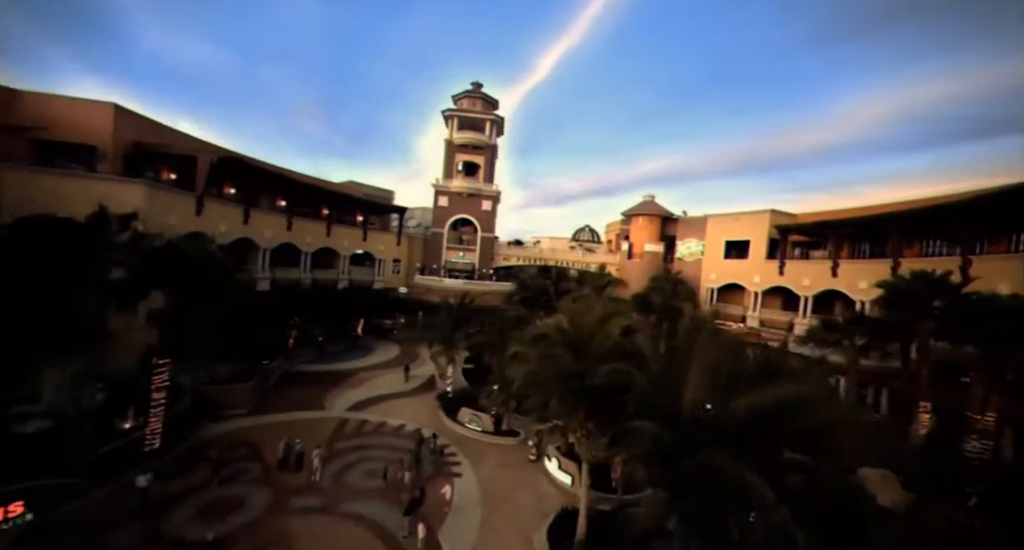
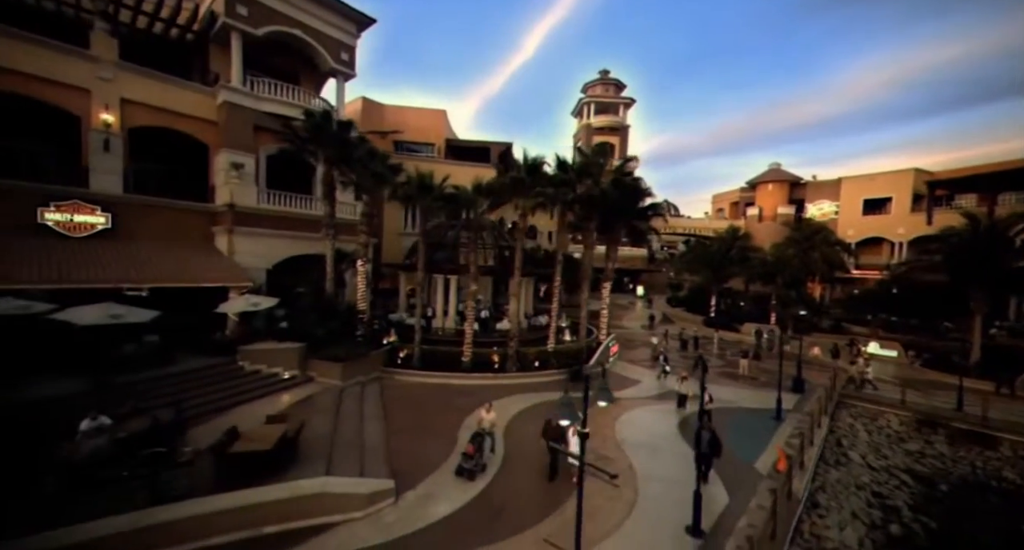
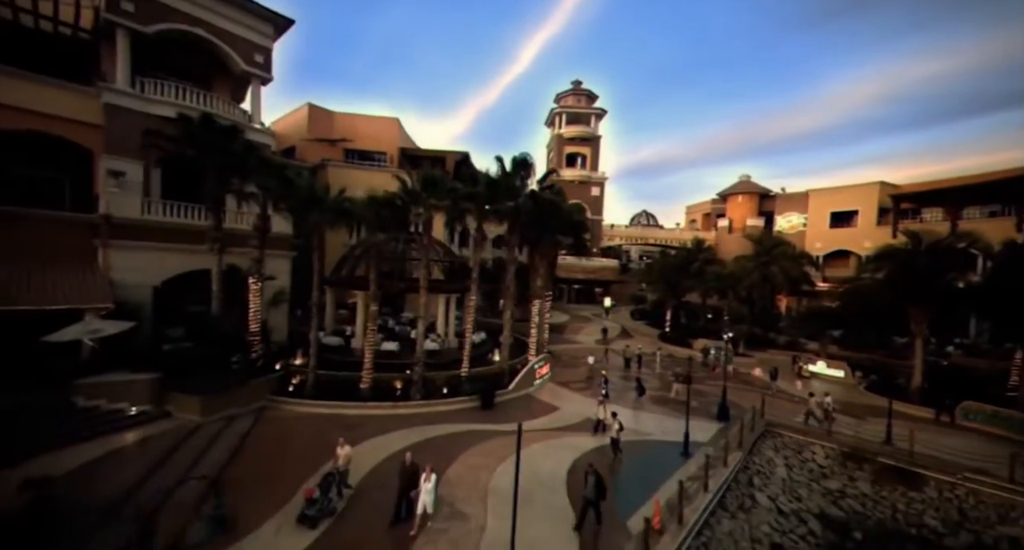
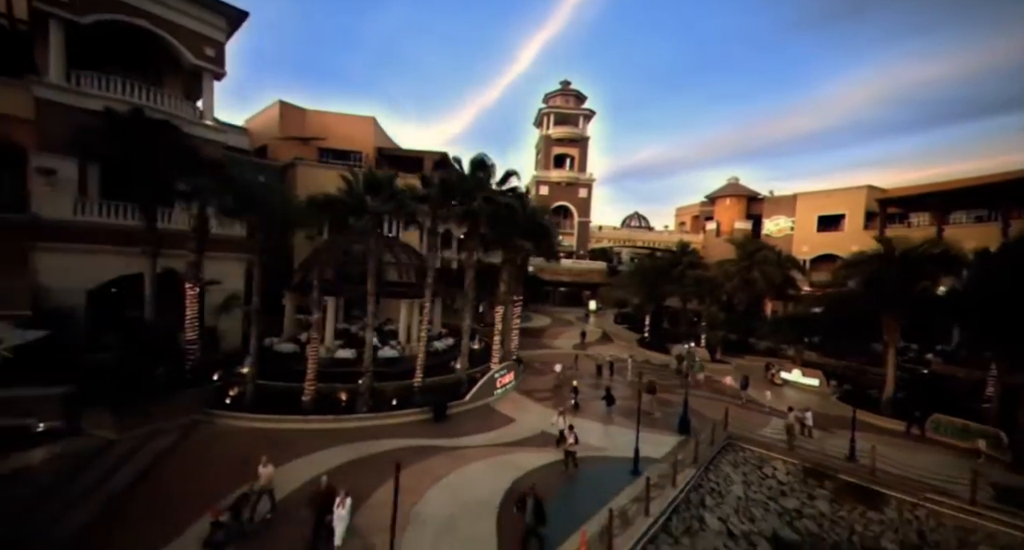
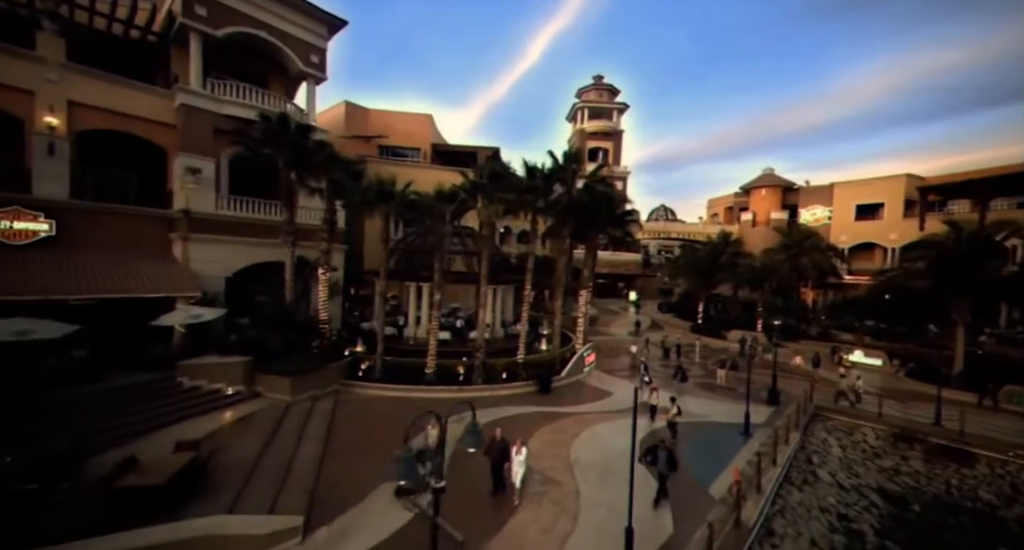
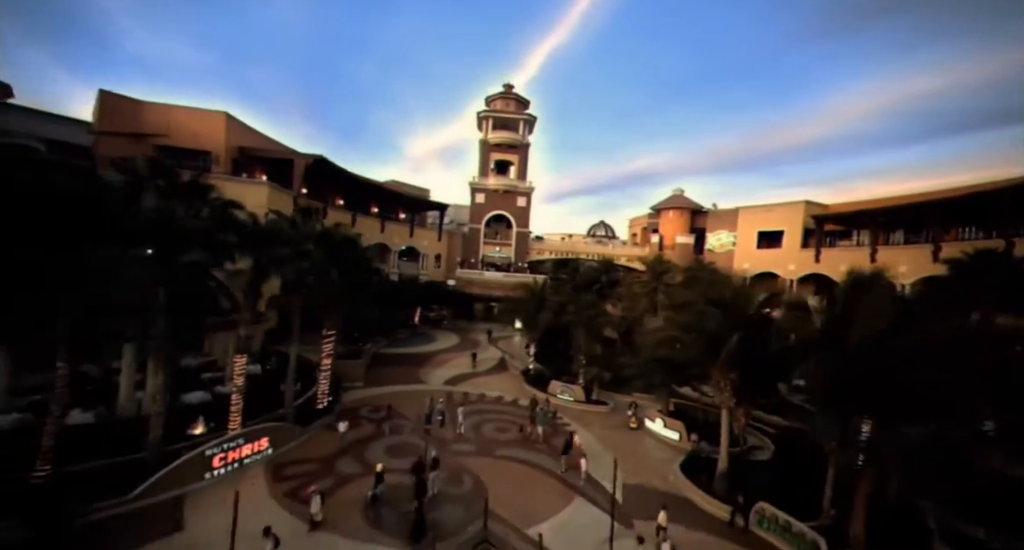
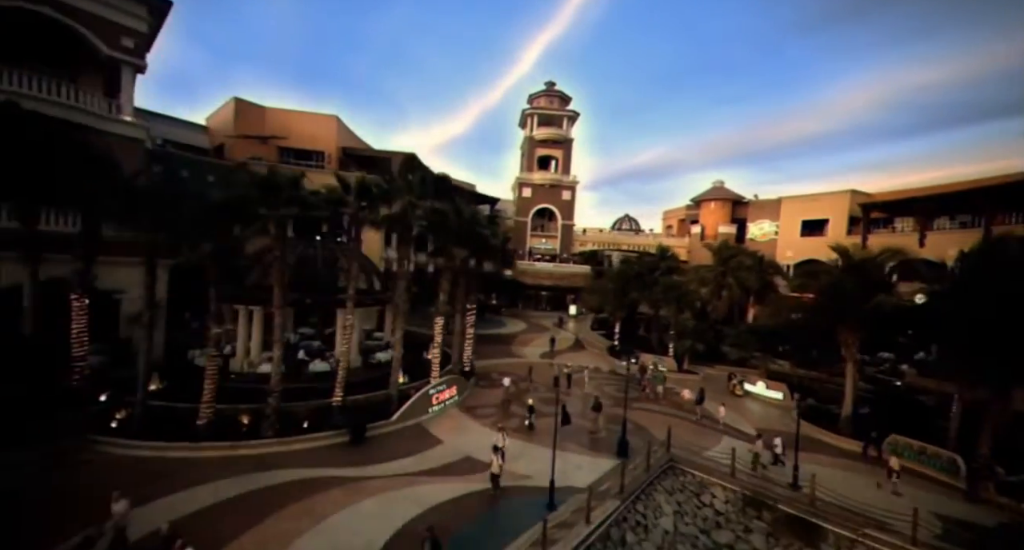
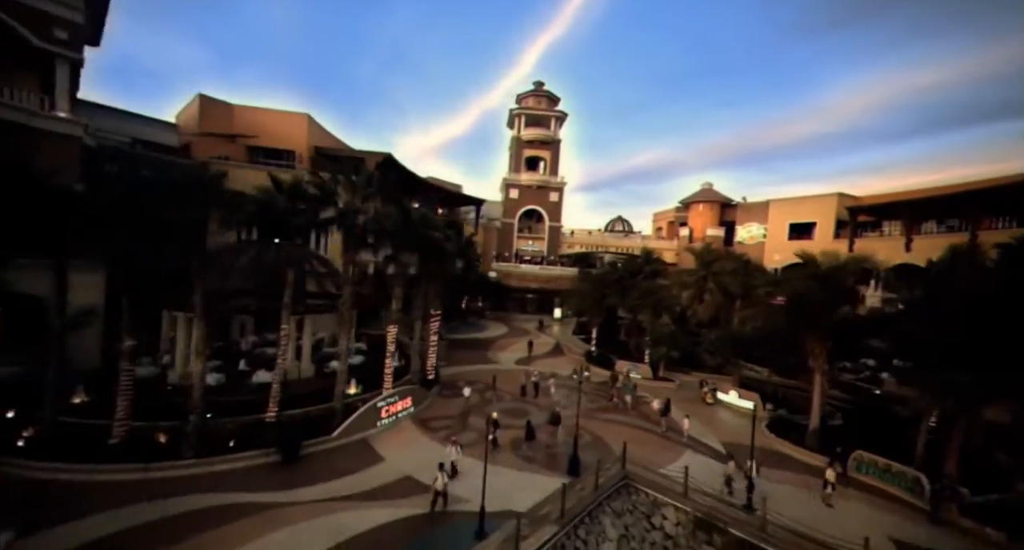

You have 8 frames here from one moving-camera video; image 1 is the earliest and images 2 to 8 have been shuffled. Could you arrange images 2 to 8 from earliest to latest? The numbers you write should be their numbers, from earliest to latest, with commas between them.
6, 8, 7, 4, 3, 5, 2
